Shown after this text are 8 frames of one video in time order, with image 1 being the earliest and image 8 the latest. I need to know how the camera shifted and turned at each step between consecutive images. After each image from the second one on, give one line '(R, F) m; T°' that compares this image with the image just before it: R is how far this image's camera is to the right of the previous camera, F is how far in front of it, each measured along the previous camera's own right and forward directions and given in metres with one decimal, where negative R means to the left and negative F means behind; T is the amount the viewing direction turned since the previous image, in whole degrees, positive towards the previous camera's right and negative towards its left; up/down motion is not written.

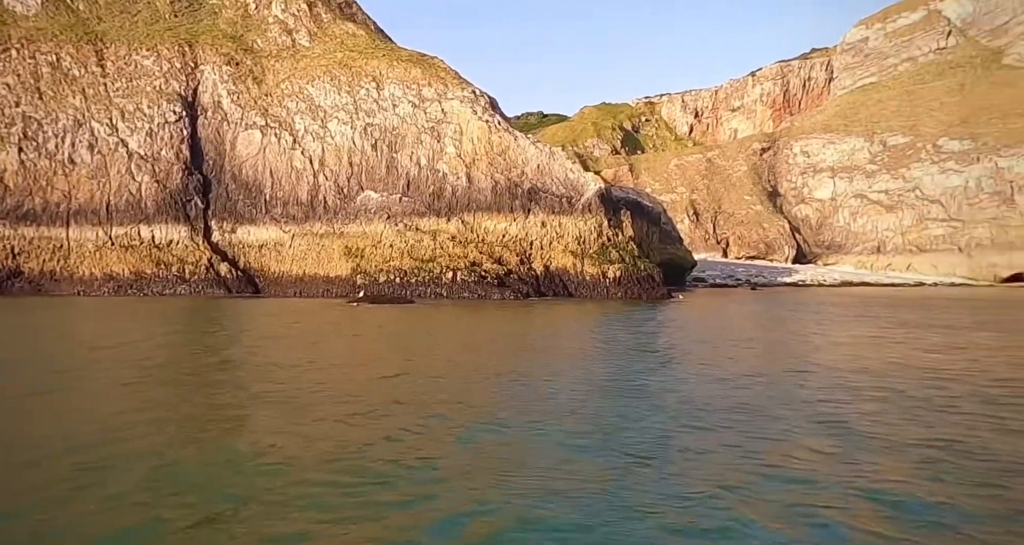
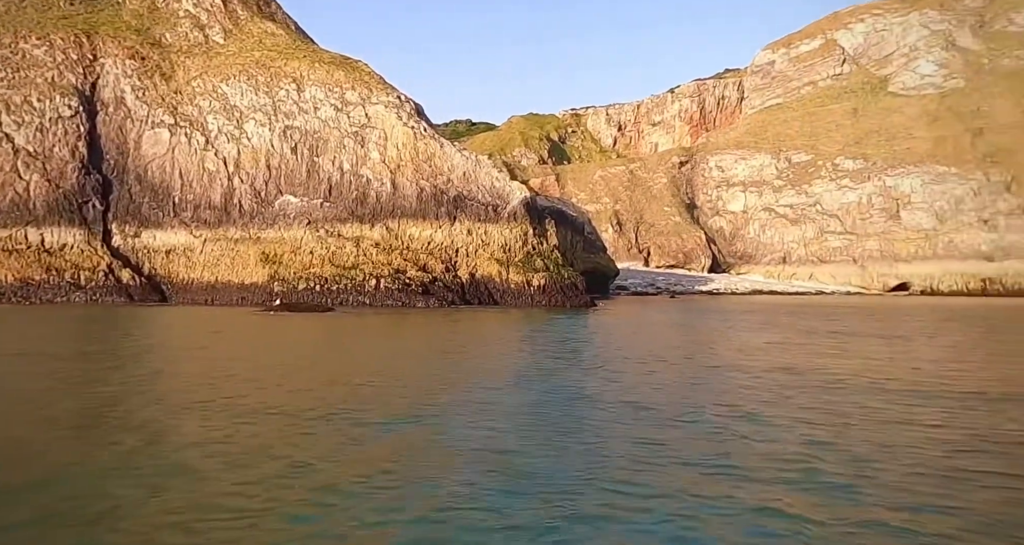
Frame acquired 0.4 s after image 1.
(+0.7, +1.6) m; +3°
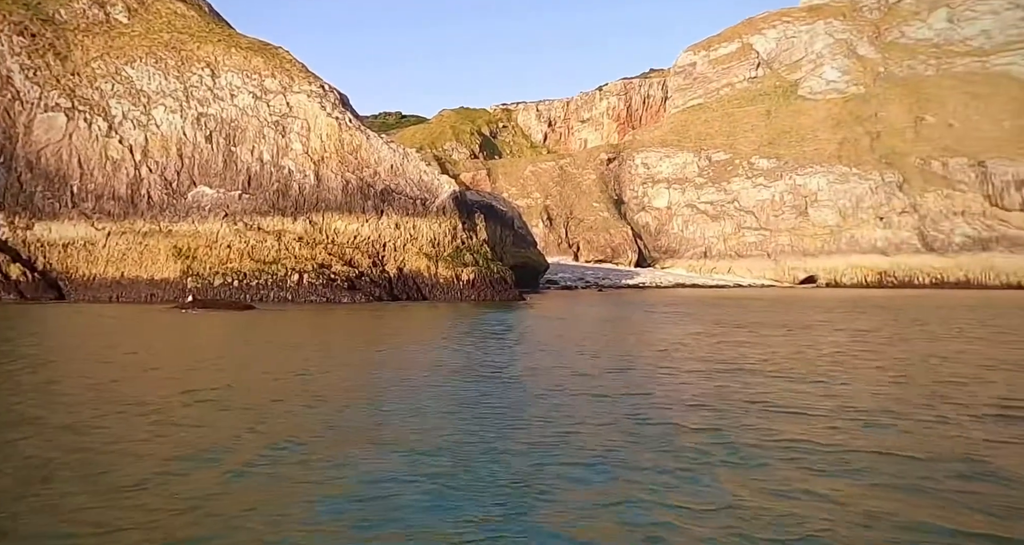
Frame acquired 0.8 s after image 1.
(+0.1, +0.6) m; +5°
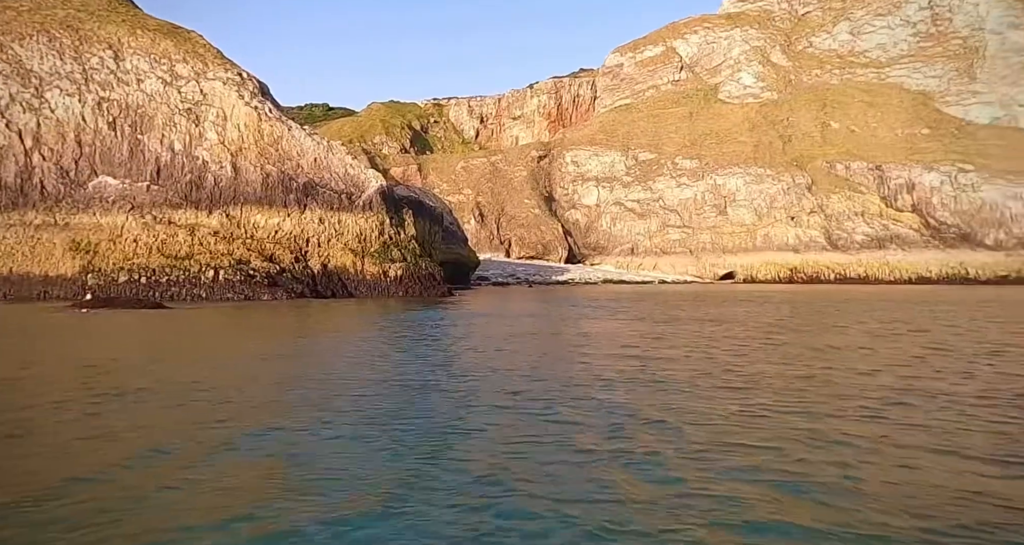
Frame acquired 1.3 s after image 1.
(+0.6, -1.2) m; +5°
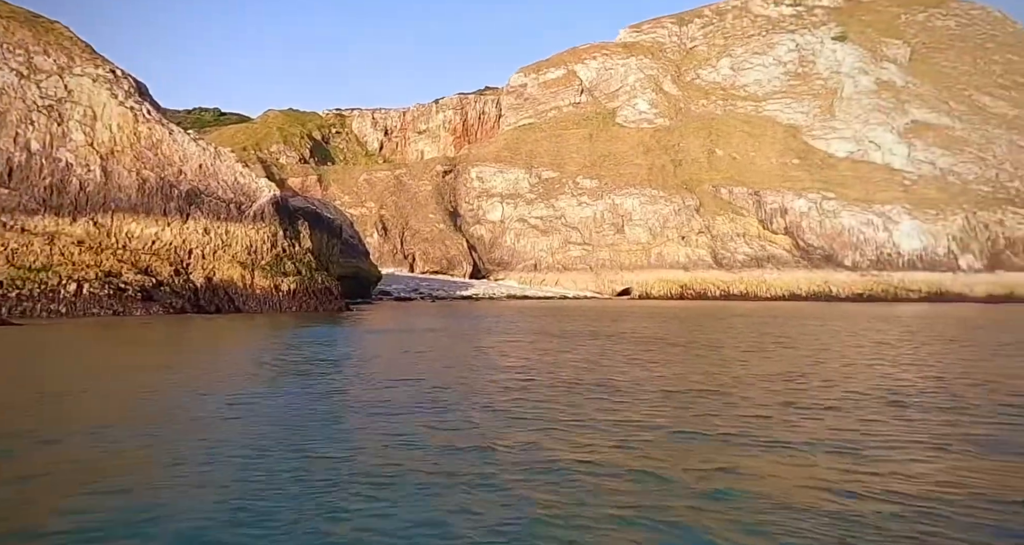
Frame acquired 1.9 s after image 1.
(+0.1, -2.2) m; +7°
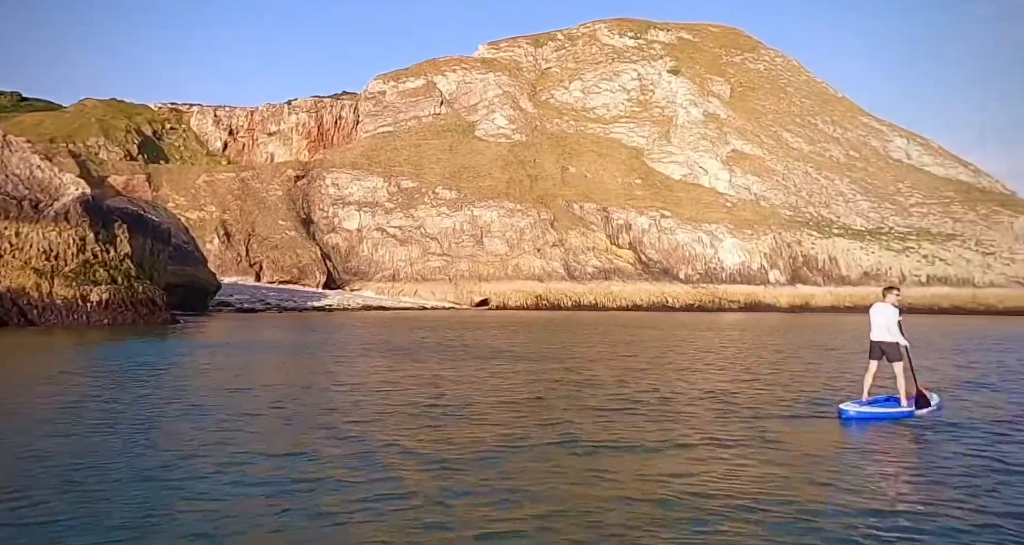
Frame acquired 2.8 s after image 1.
(0.0, -1.9) m; +10°
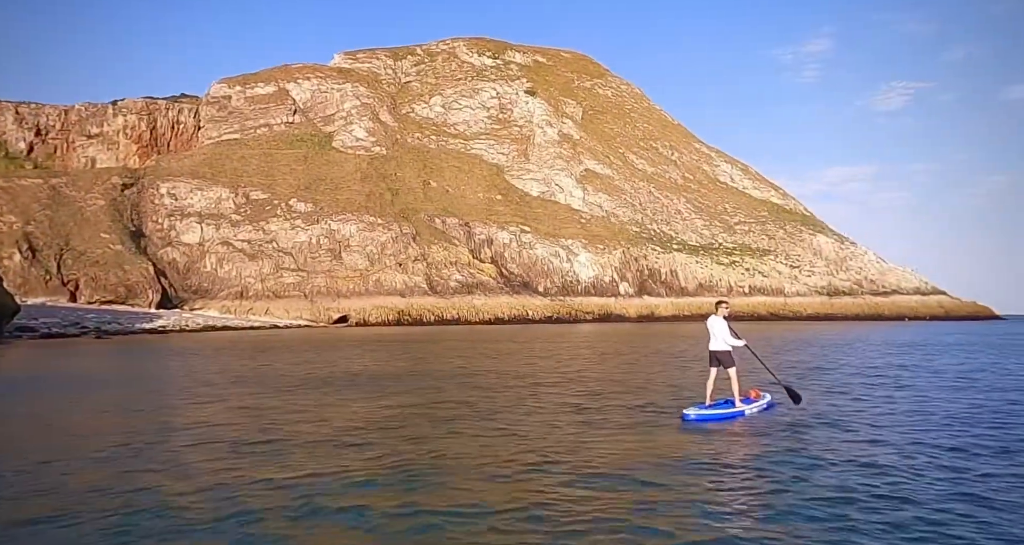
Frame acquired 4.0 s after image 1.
(-0.4, -1.0) m; +10°
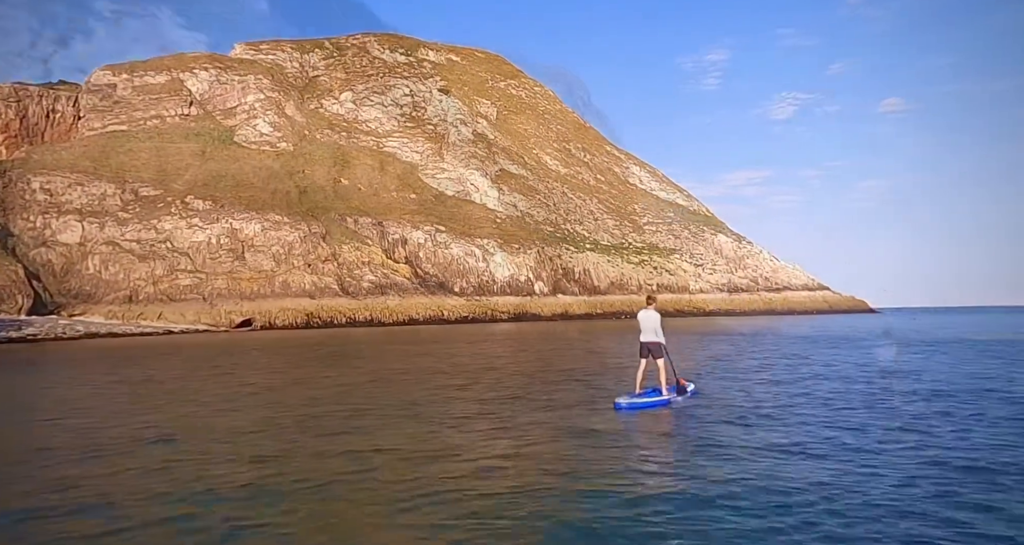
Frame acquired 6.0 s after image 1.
(-2.0, +0.9) m; +7°
